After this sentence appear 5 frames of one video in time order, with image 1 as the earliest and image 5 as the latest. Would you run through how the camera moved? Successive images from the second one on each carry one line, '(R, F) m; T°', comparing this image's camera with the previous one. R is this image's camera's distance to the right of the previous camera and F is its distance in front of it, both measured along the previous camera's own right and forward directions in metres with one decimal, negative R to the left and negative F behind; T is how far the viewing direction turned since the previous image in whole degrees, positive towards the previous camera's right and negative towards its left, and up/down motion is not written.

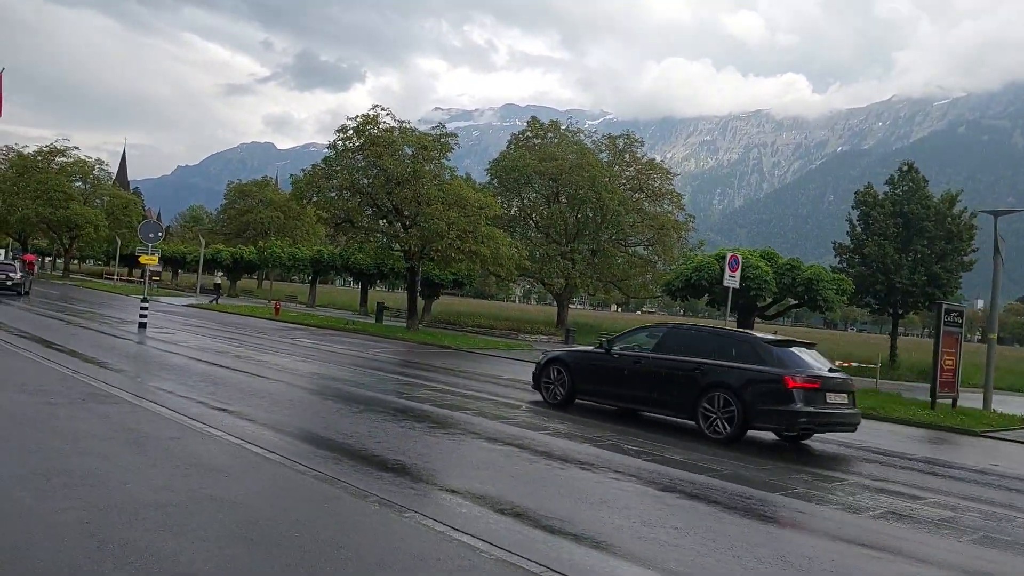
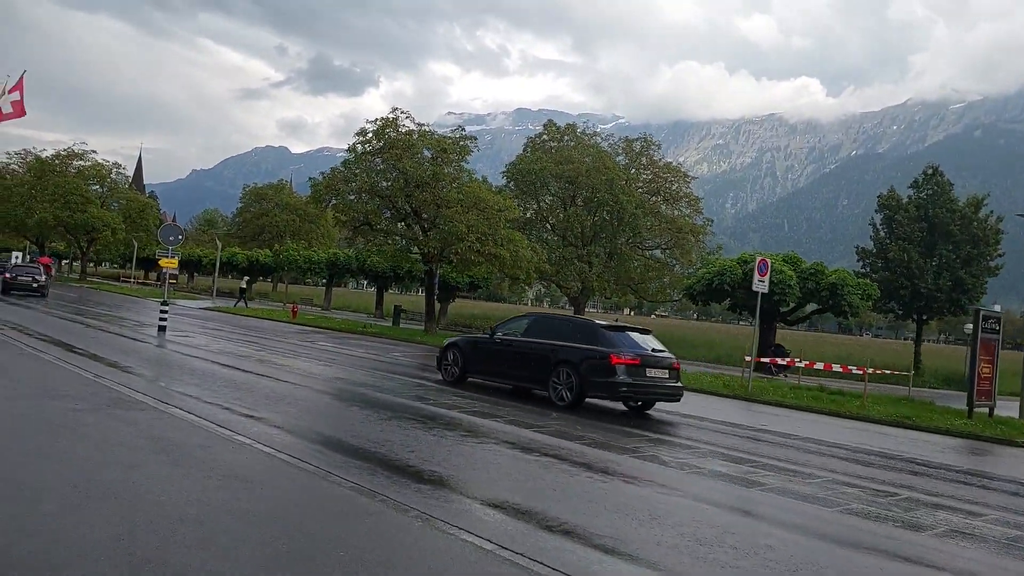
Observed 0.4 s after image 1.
(-0.3, +0.3) m; -1°
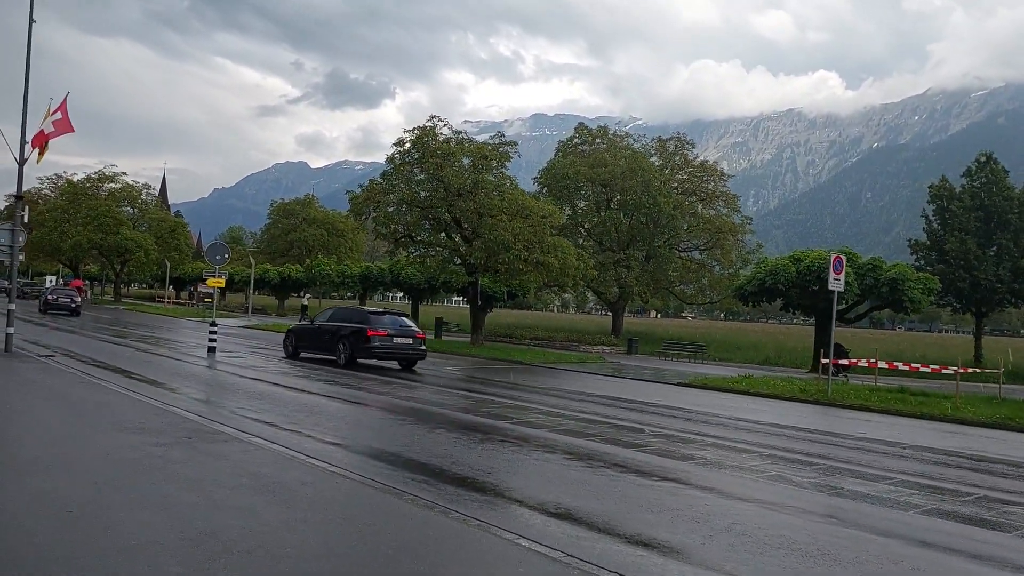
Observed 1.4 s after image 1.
(-1.0, +0.7) m; -2°
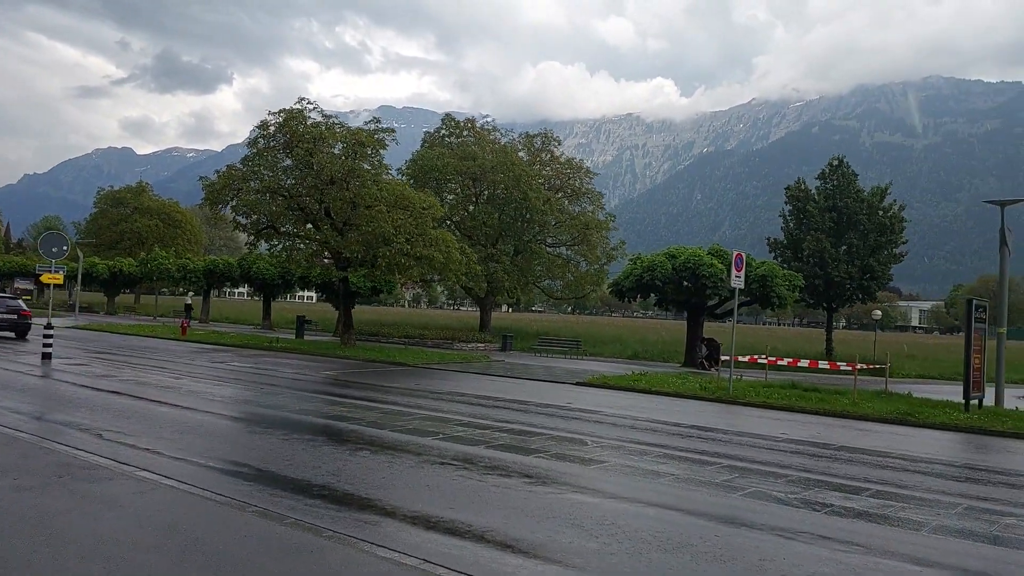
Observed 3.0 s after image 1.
(-1.1, +1.4) m; +11°
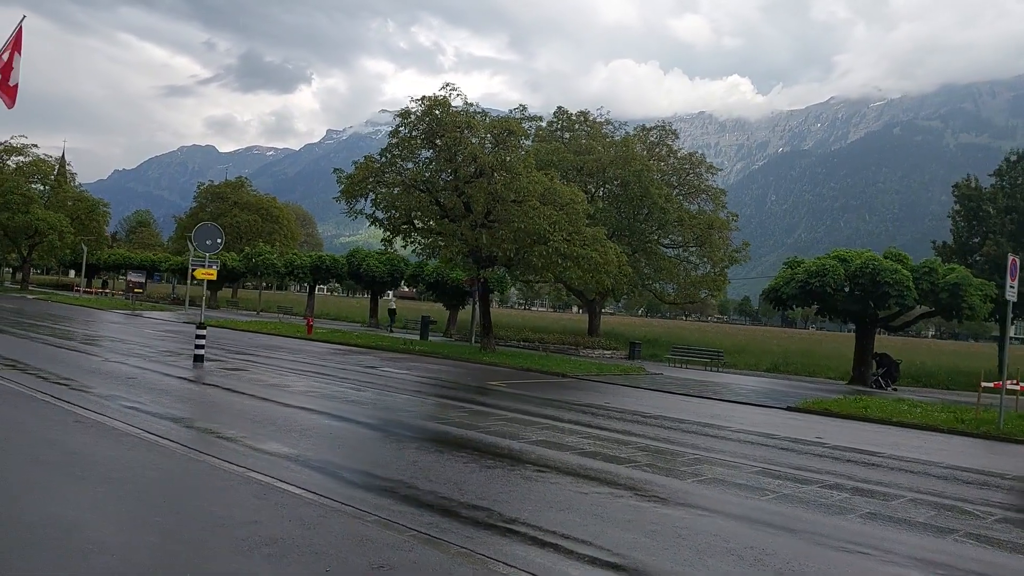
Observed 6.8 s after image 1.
(-3.1, +2.4) m; -5°
